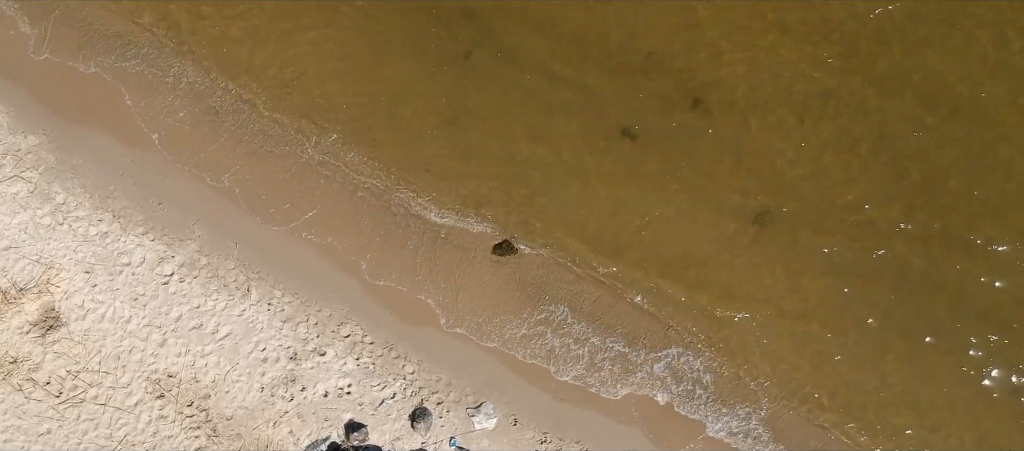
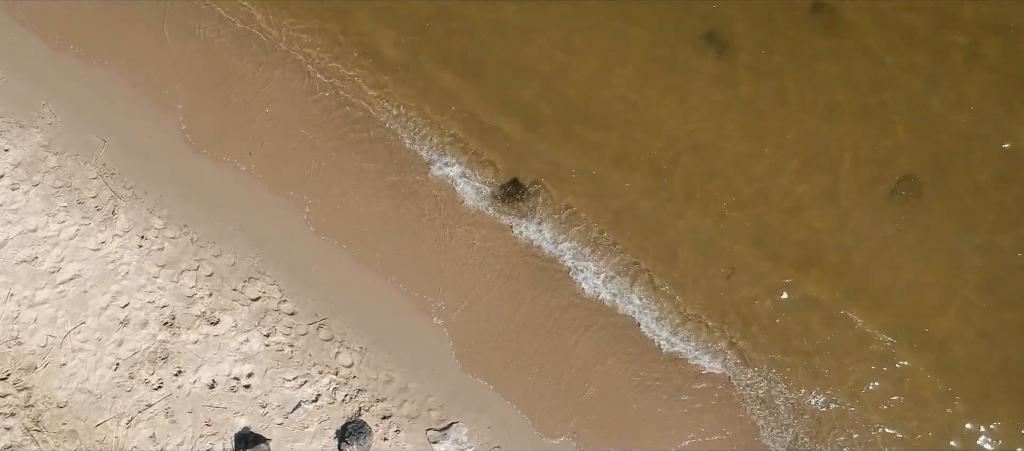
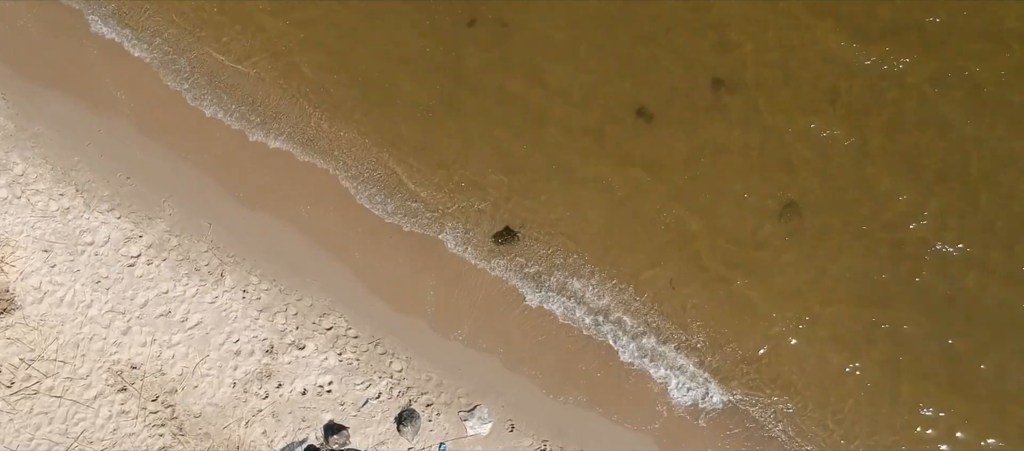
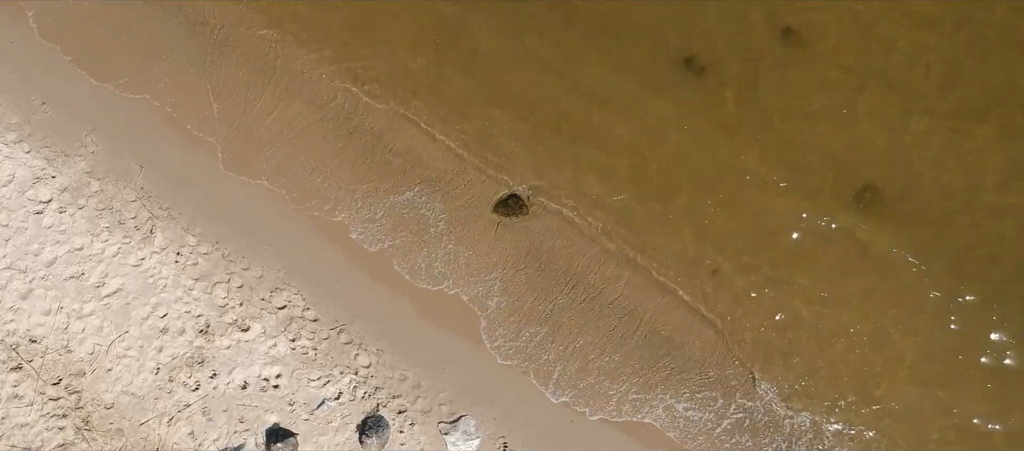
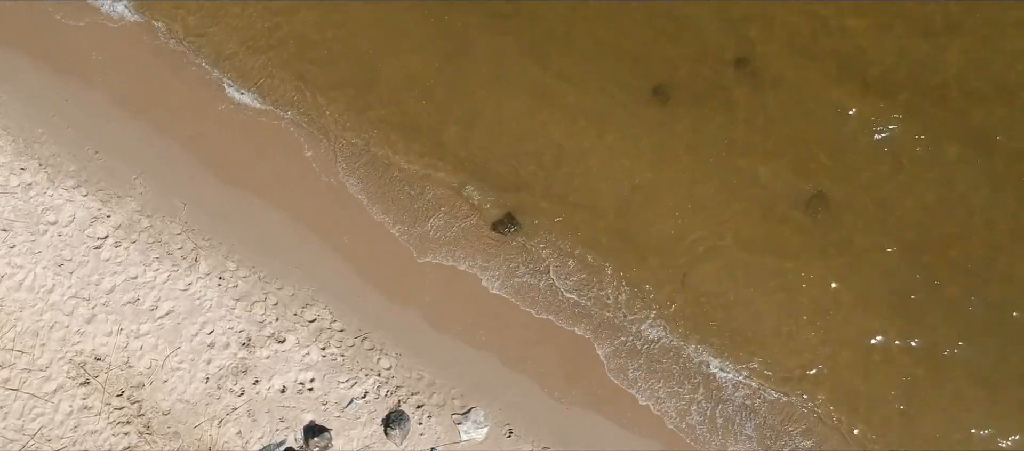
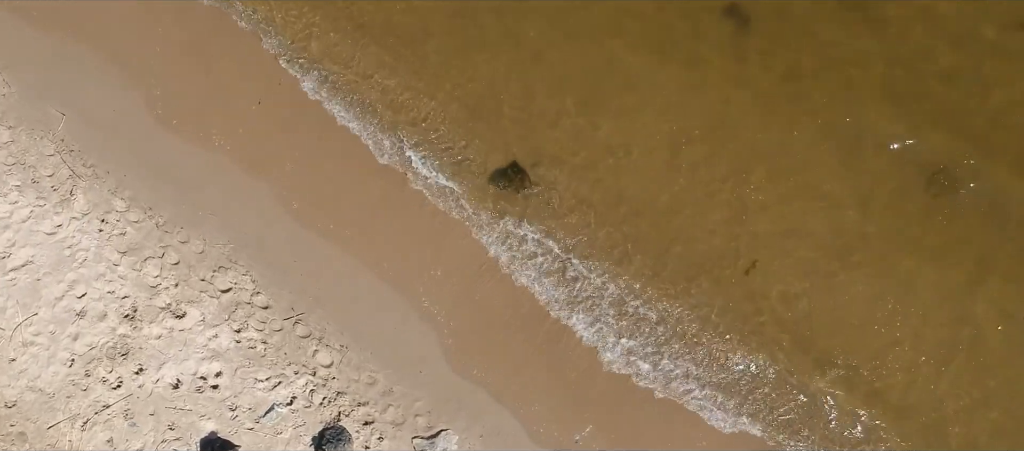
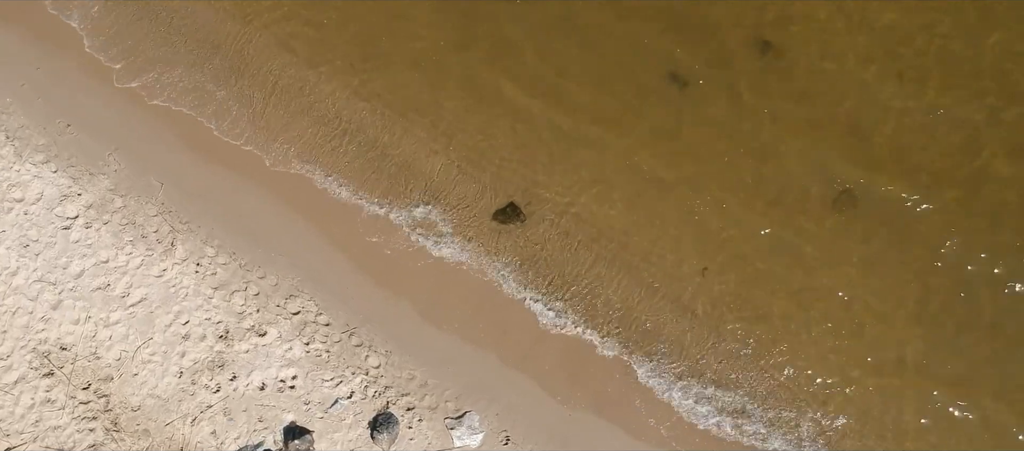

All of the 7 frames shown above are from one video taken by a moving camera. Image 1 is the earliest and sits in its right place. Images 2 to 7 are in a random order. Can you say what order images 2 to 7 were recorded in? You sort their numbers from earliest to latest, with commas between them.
3, 5, 7, 4, 2, 6
